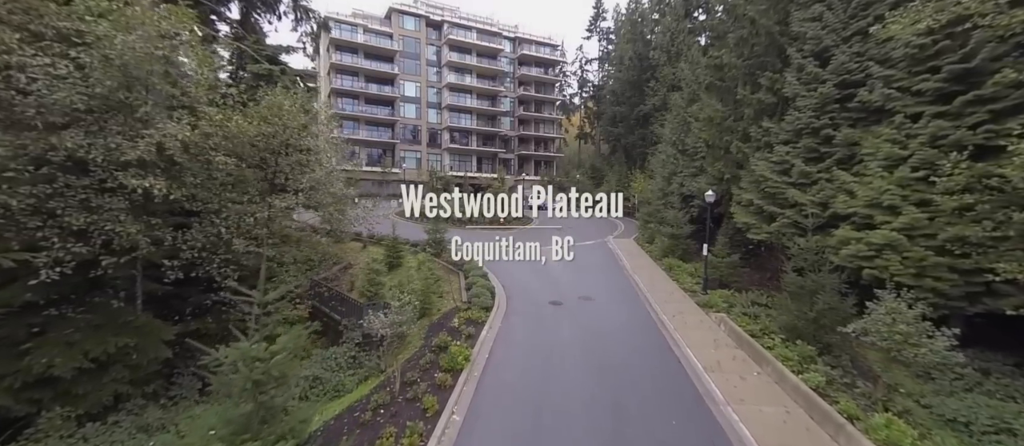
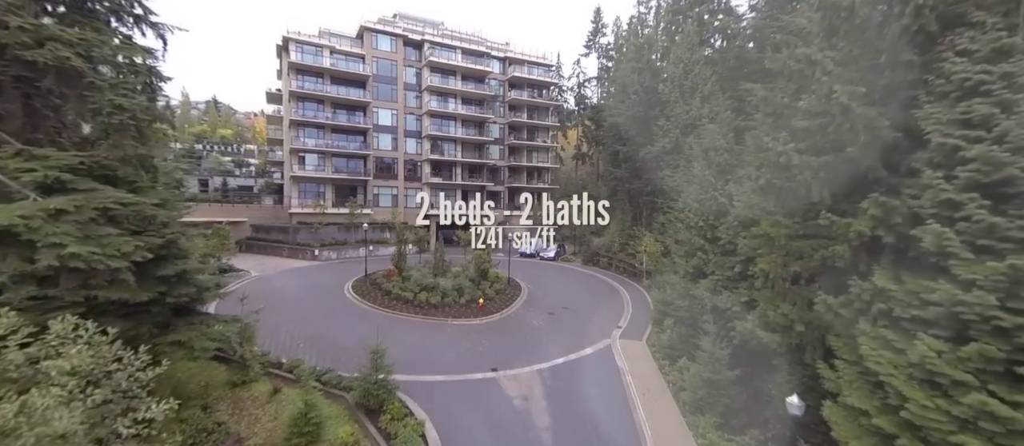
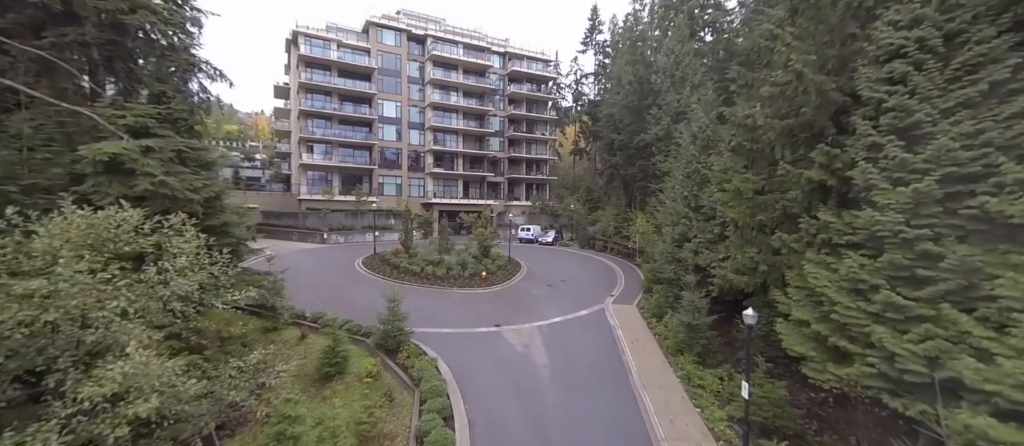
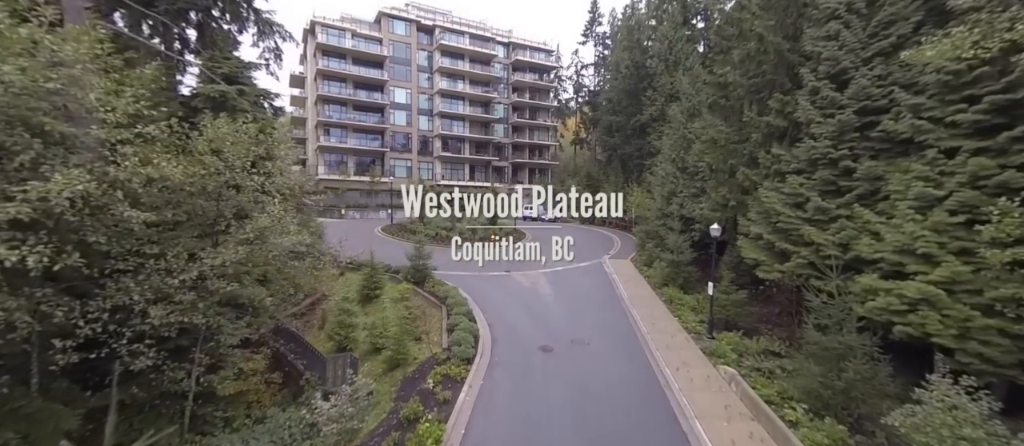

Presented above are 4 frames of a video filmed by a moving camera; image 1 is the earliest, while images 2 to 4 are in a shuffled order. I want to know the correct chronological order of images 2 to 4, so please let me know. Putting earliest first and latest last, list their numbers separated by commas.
4, 3, 2
